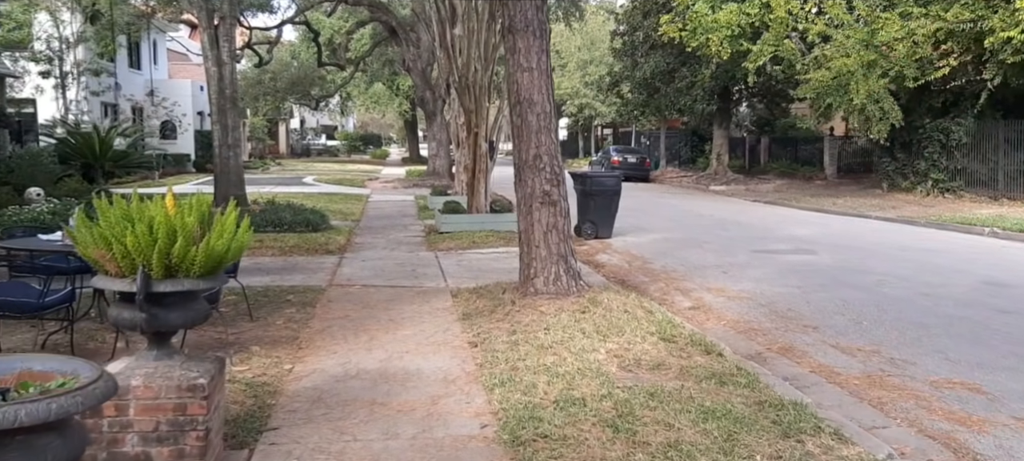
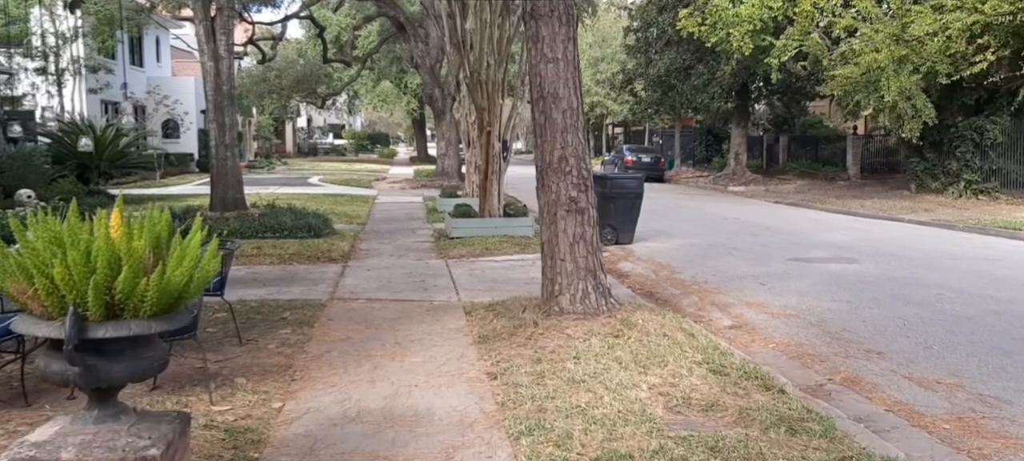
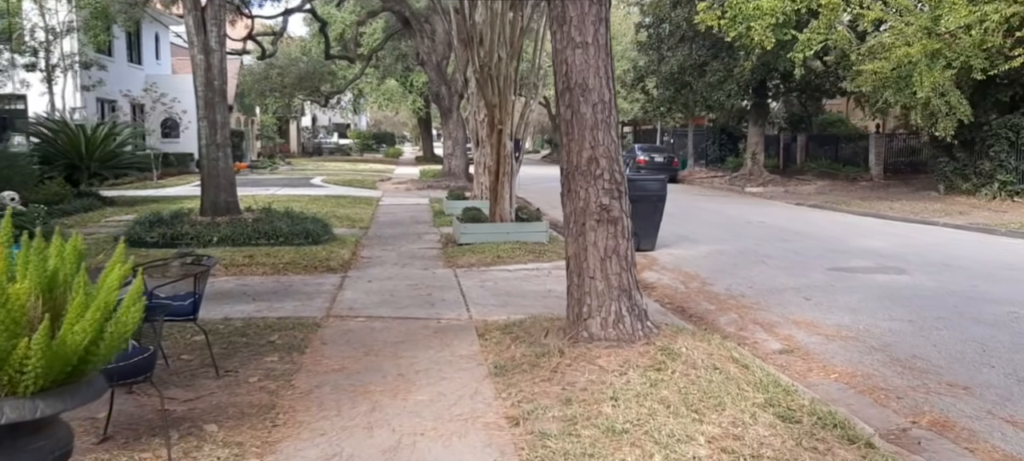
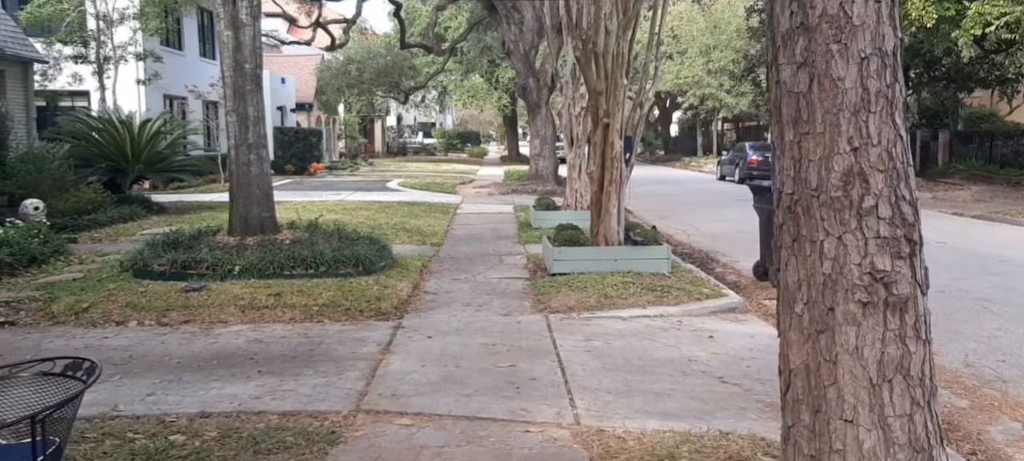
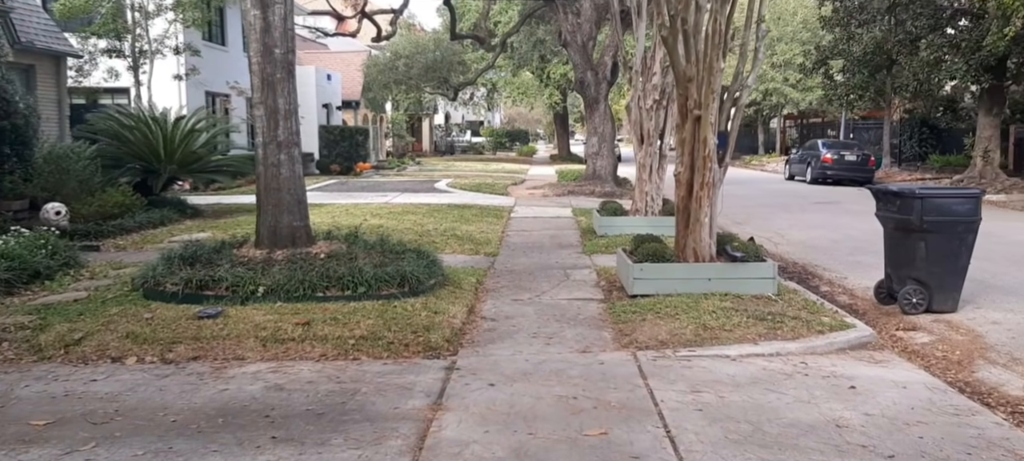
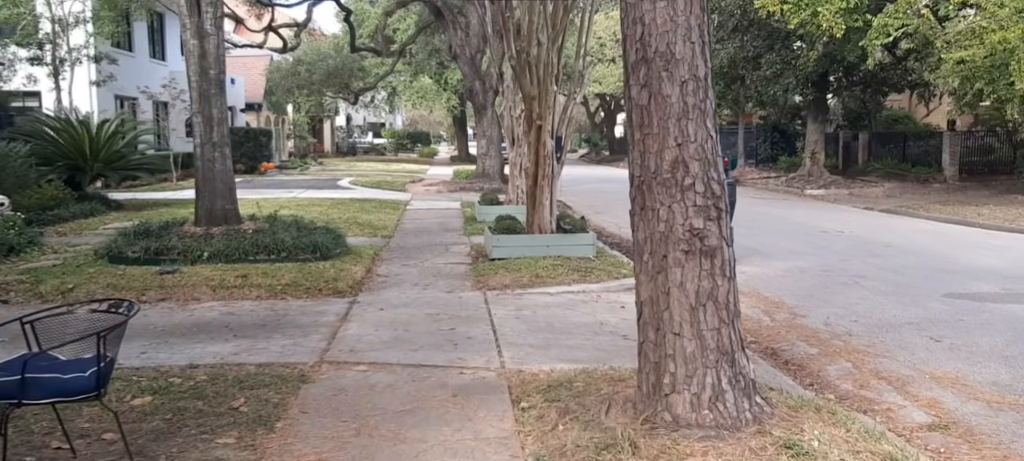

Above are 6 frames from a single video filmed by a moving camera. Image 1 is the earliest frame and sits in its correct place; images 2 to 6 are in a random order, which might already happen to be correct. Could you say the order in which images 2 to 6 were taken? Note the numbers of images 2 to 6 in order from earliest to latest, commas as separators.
2, 3, 6, 4, 5
